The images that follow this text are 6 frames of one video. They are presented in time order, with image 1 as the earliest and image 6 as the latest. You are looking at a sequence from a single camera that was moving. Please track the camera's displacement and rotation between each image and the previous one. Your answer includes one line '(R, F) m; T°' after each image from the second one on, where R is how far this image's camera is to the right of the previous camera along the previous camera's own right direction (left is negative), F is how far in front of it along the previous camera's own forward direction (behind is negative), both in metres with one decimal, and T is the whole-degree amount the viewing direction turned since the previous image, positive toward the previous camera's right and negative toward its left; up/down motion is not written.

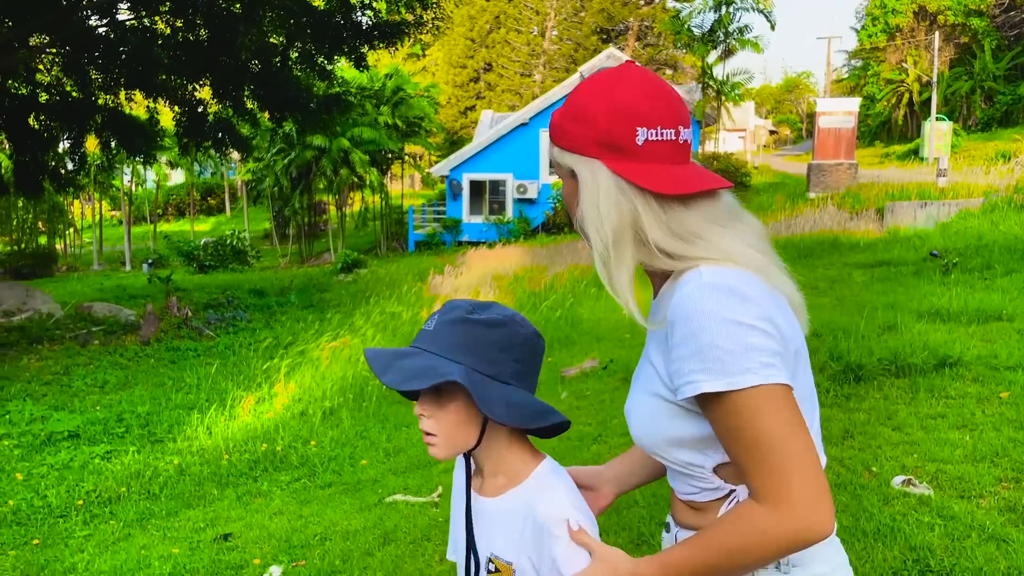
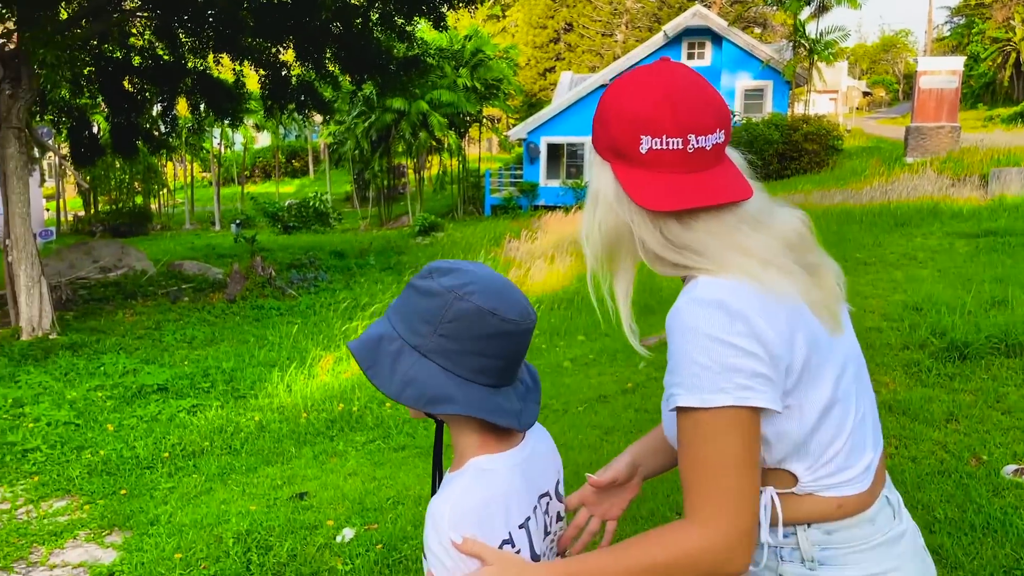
(0.0, +0.1) m; -6°
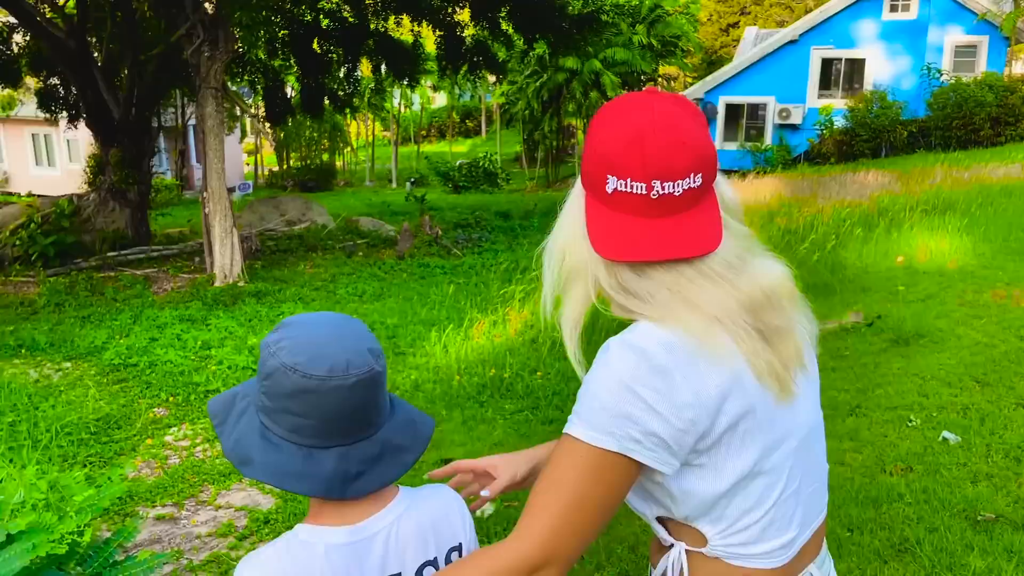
(0.0, +0.2) m; -12°
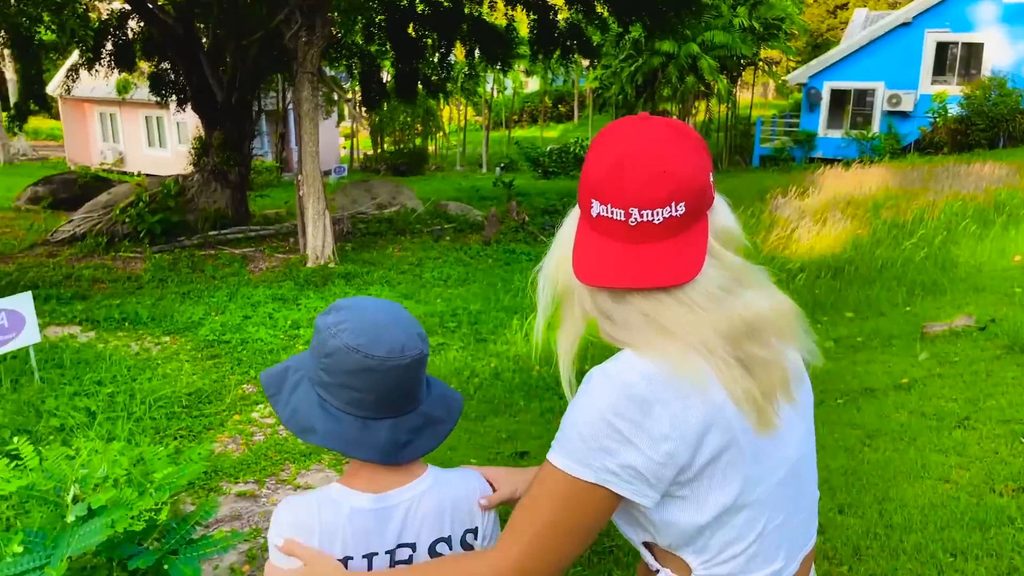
(0.0, +0.1) m; -6°
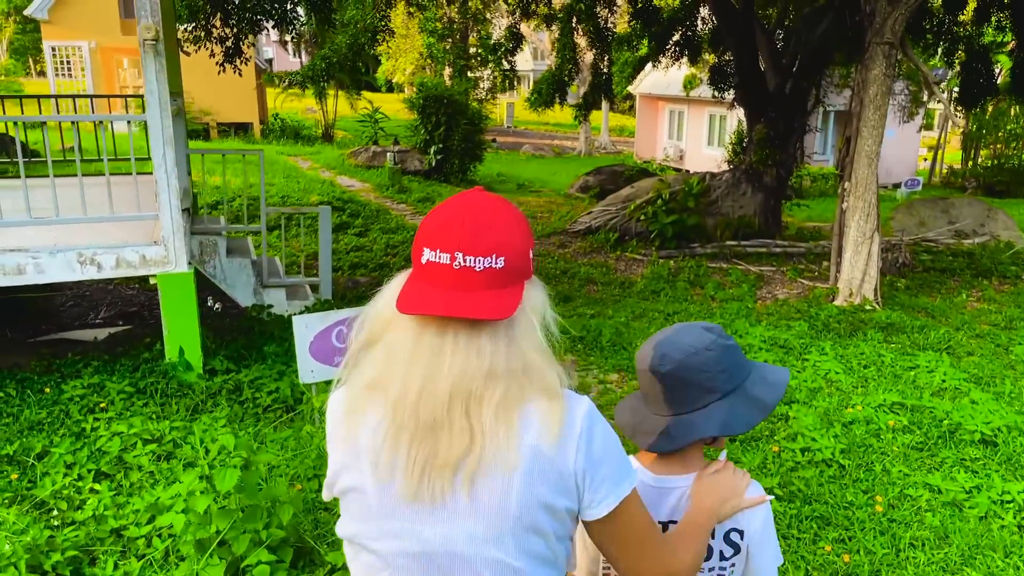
(-0.4, +2.2) m; -38°
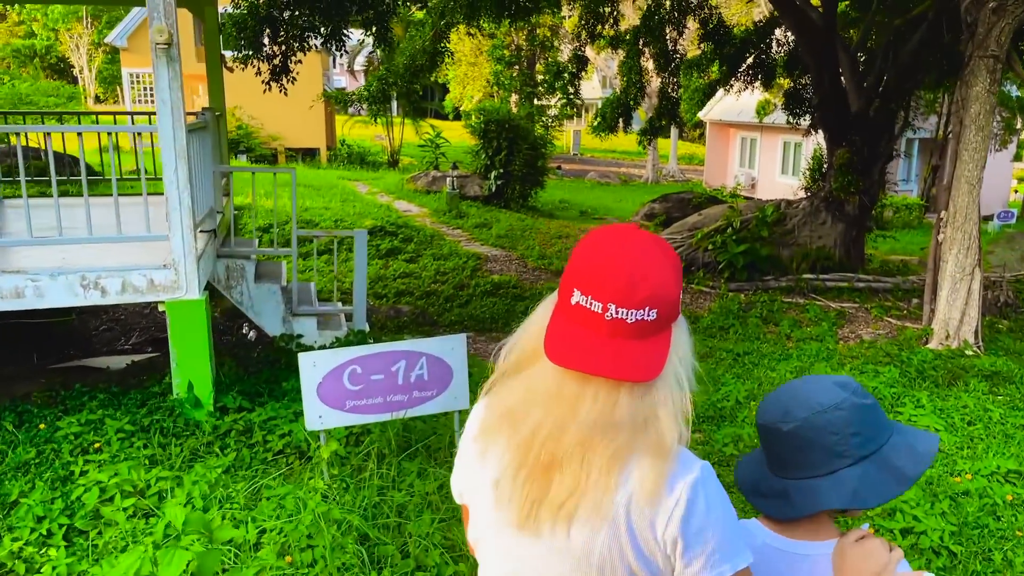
(+0.1, +0.6) m; -5°
